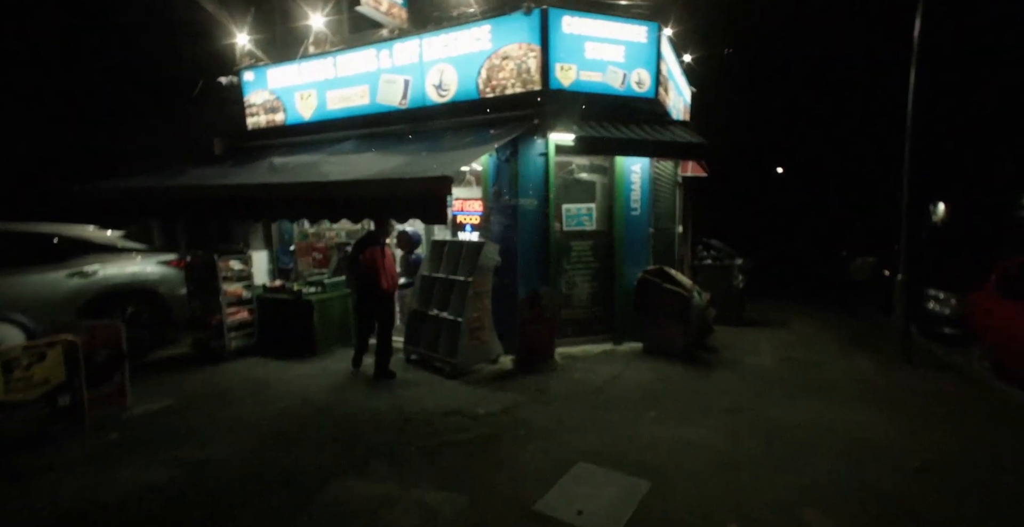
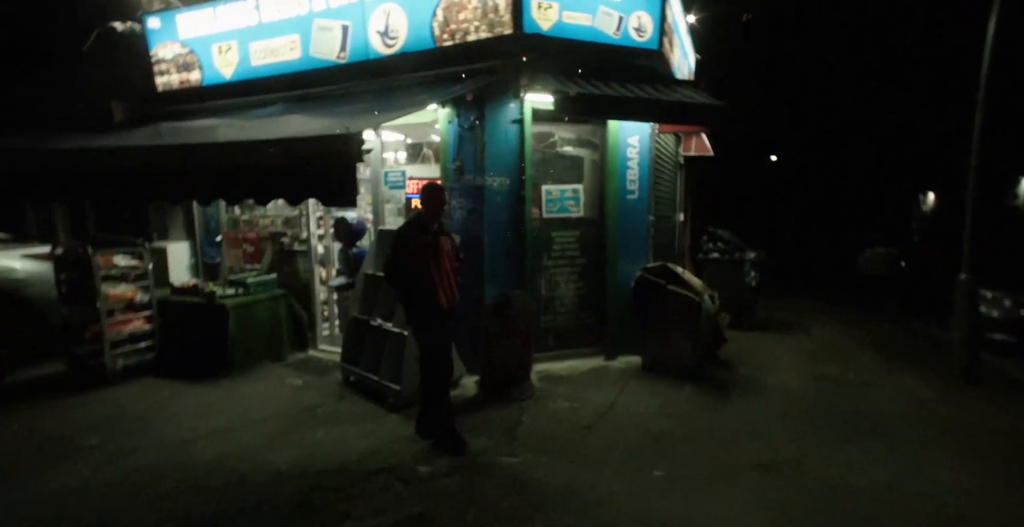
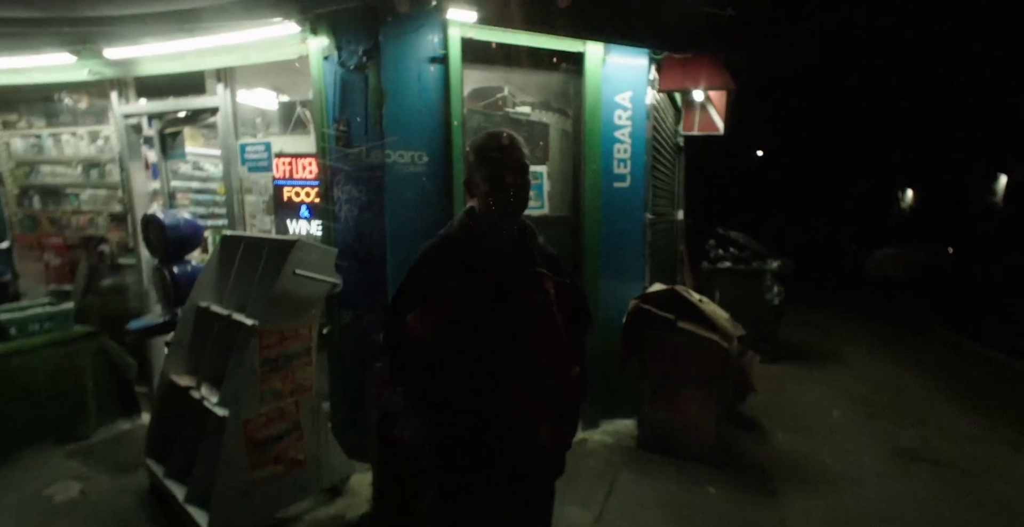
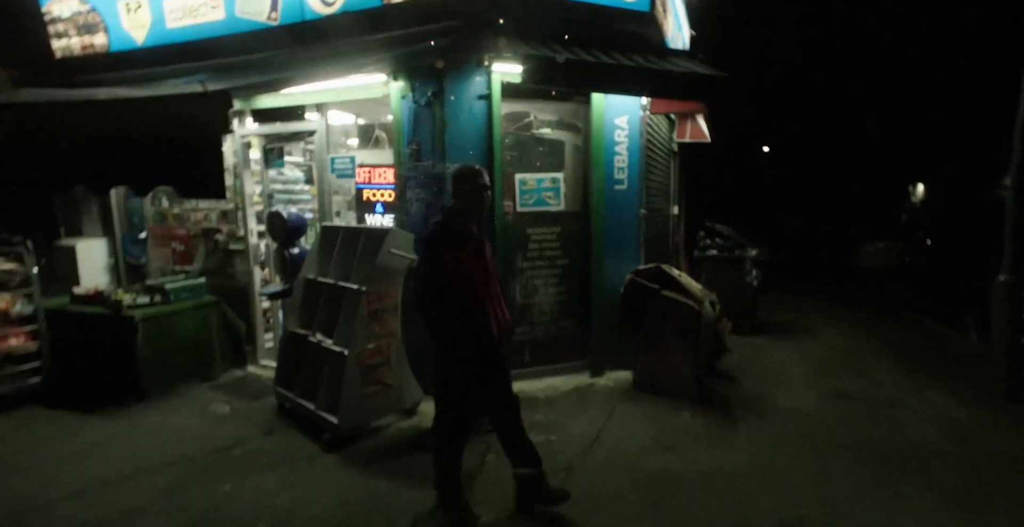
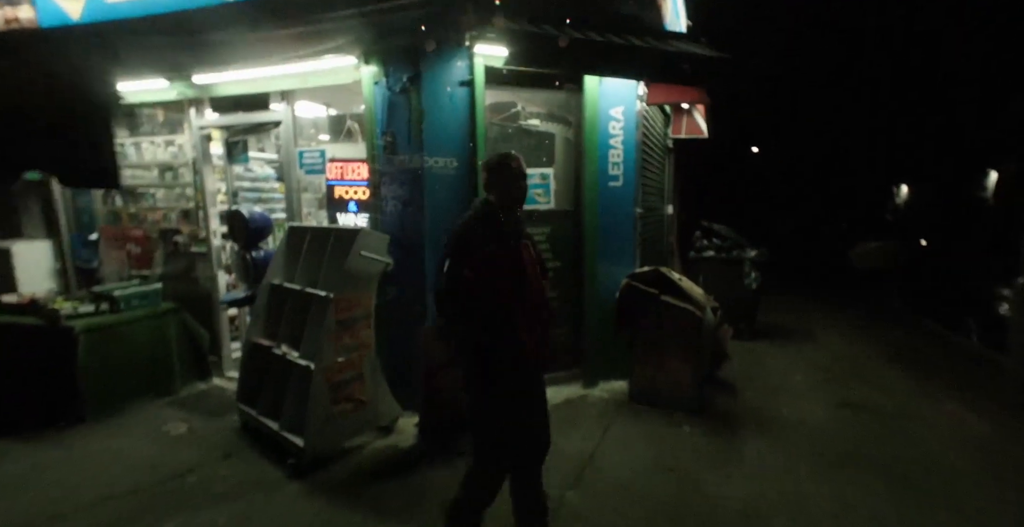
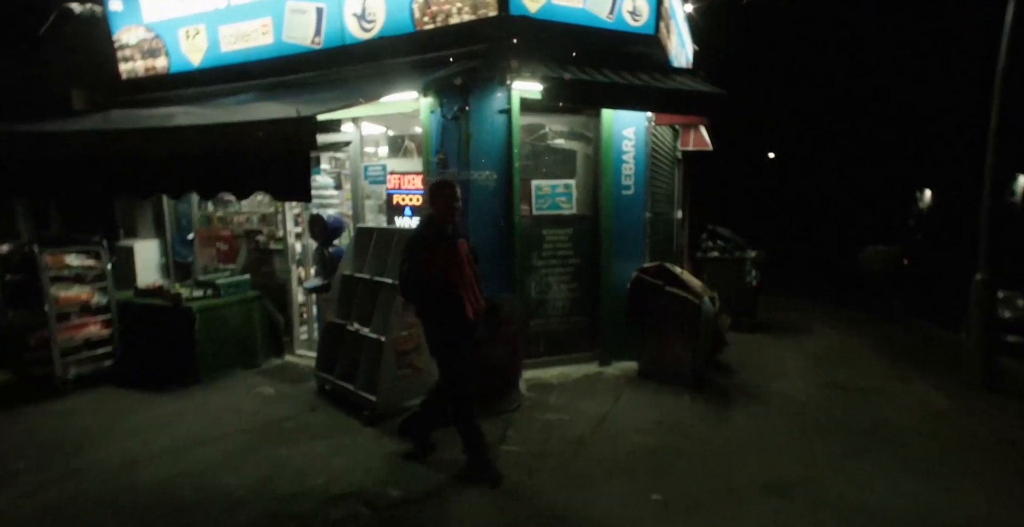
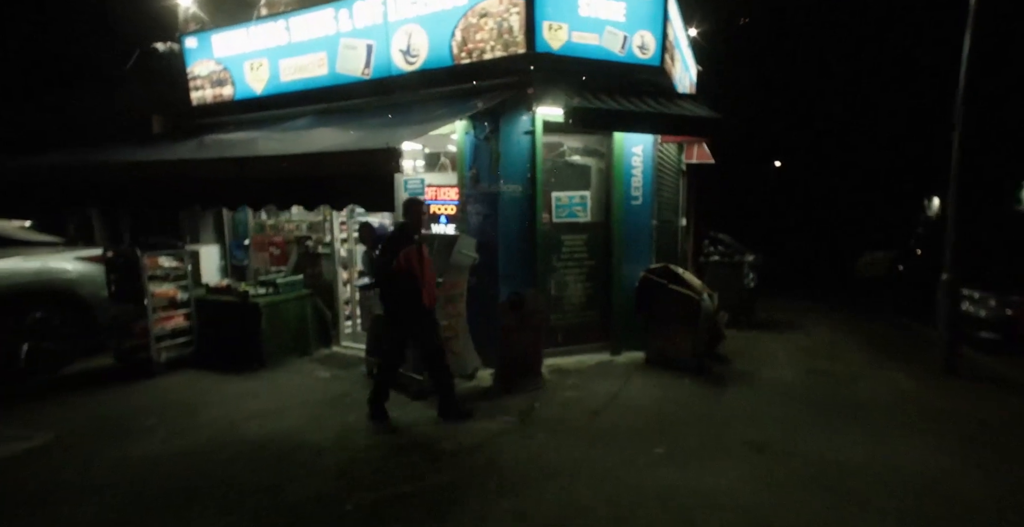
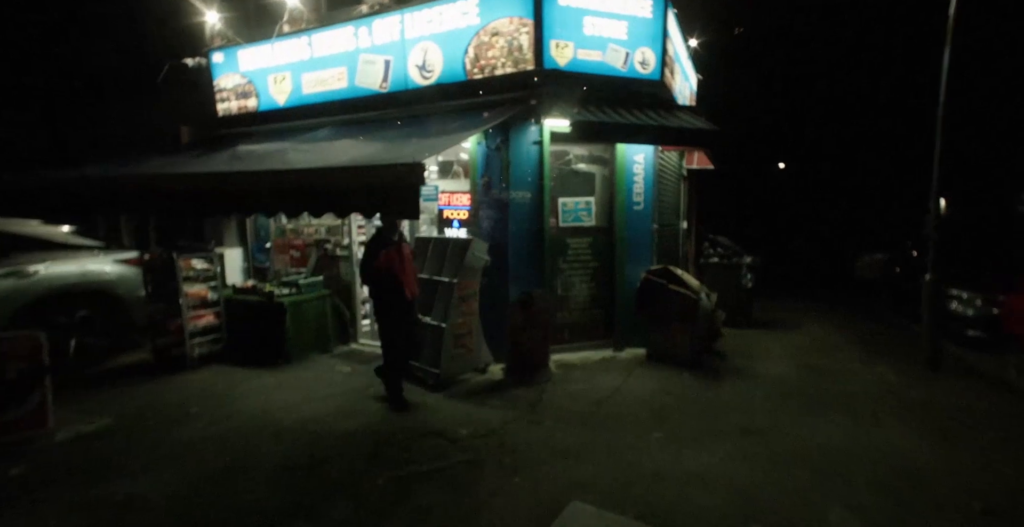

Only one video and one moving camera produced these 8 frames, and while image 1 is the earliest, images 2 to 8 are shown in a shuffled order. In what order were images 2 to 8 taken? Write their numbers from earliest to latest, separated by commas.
8, 7, 2, 6, 4, 5, 3
